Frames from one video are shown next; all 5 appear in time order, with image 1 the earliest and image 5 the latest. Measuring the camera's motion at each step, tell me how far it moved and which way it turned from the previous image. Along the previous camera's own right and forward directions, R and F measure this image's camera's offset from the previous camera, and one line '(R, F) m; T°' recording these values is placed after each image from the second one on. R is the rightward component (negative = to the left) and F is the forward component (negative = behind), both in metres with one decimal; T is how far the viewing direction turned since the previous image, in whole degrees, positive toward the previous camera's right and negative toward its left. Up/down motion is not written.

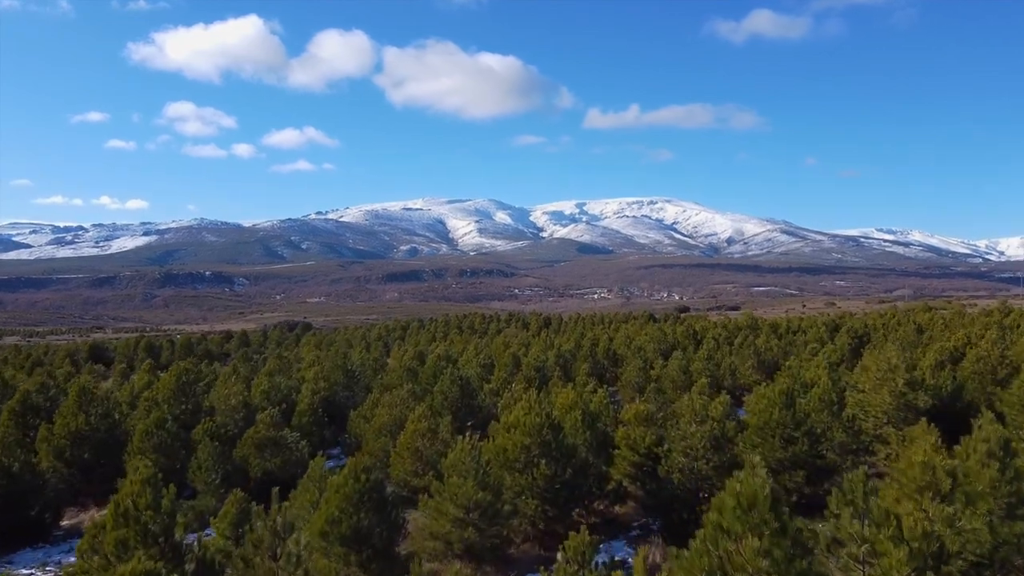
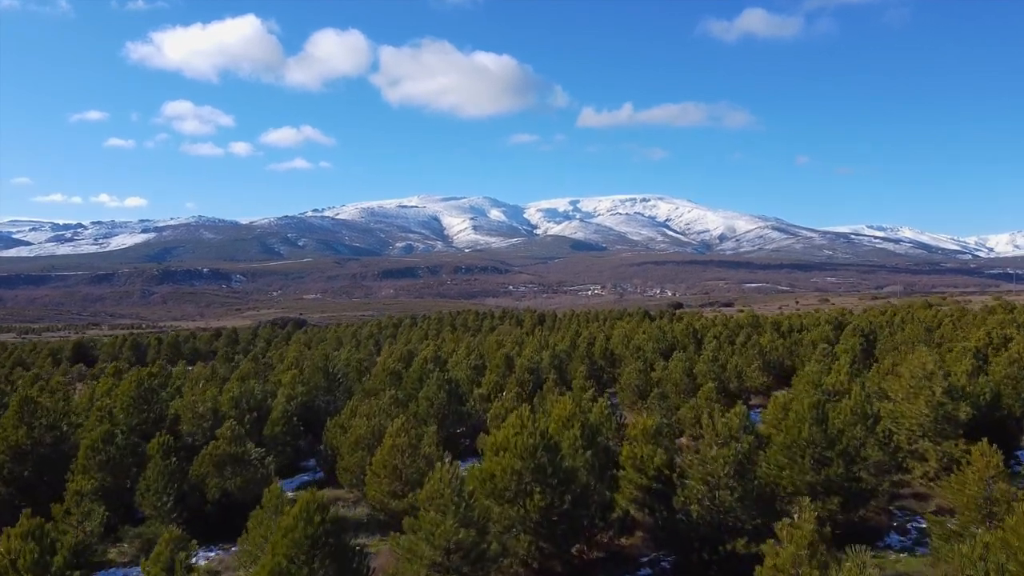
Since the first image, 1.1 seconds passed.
(+0.2, +2.5) m; 0°
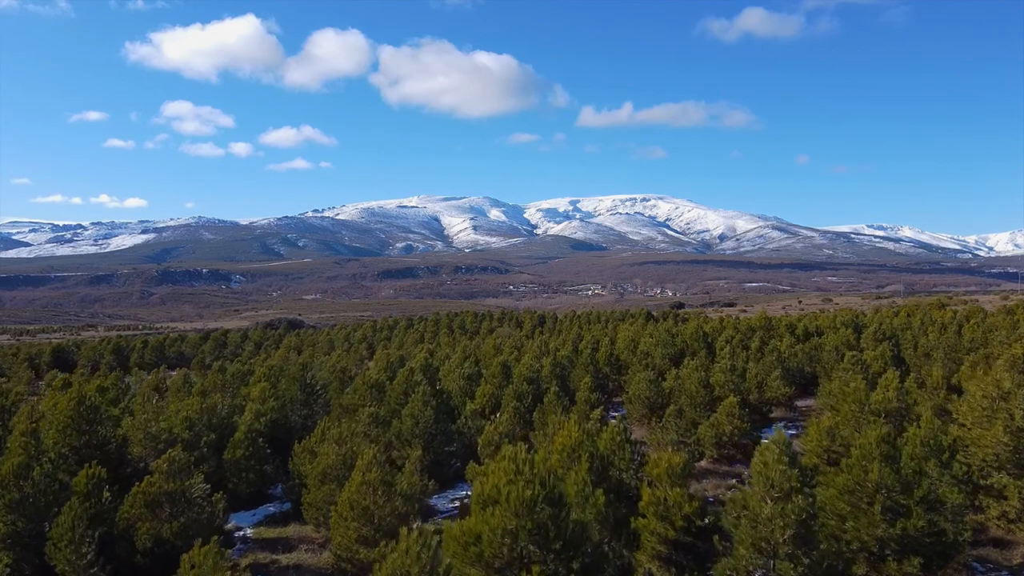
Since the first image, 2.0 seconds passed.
(+0.2, +3.3) m; 0°
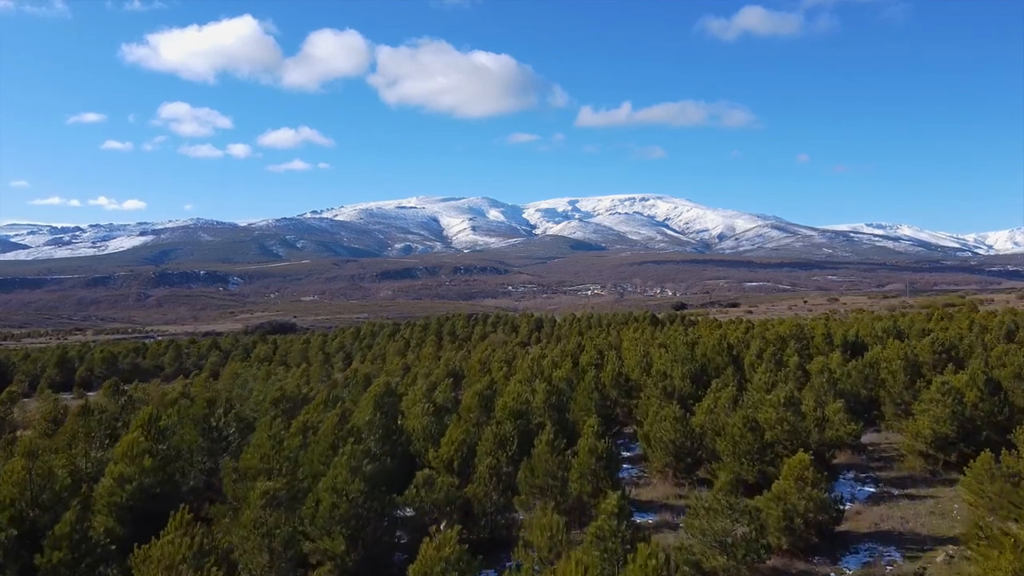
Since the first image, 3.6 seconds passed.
(+0.9, +8.1) m; 0°
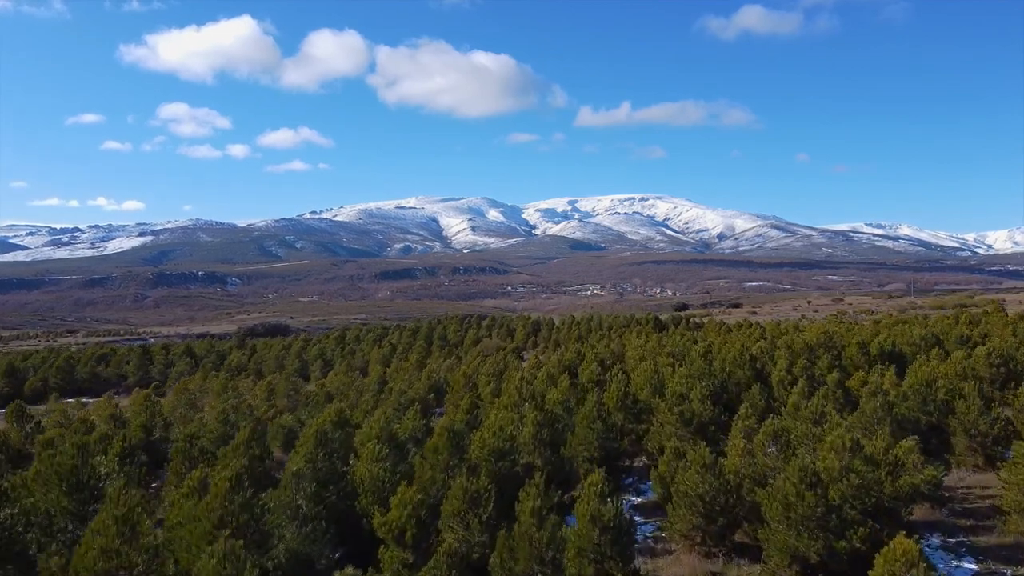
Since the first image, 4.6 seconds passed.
(+0.7, +5.9) m; 0°
